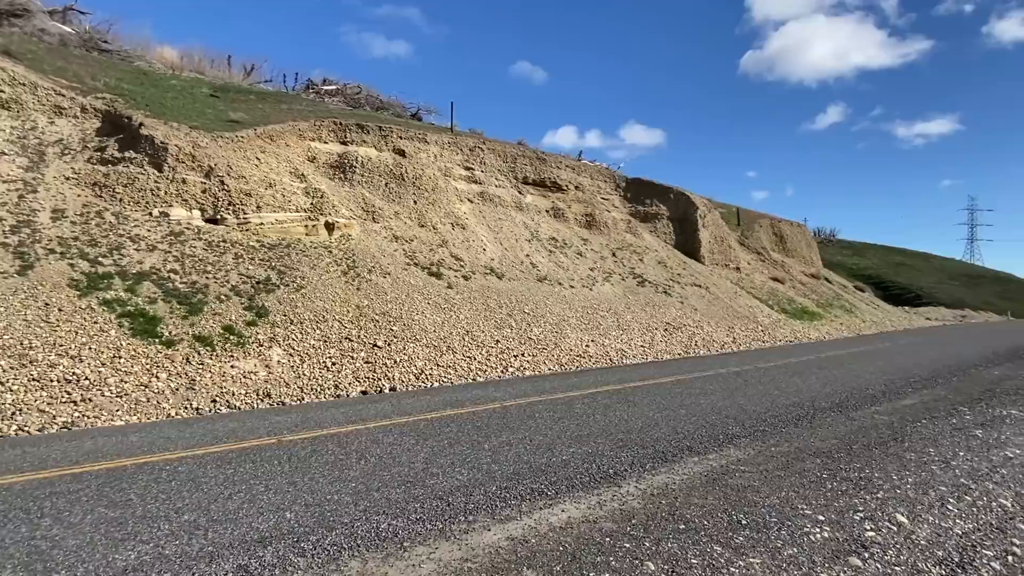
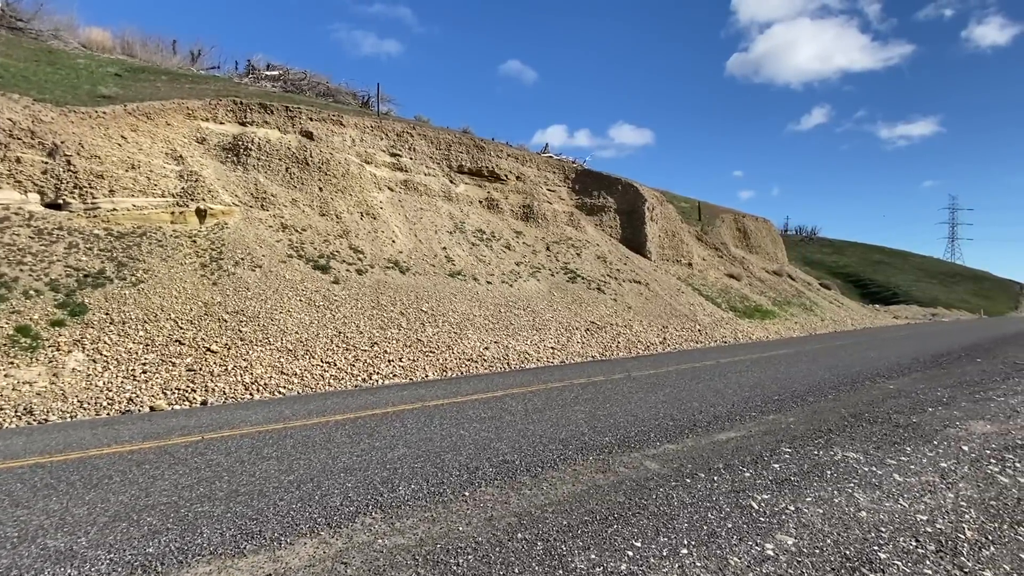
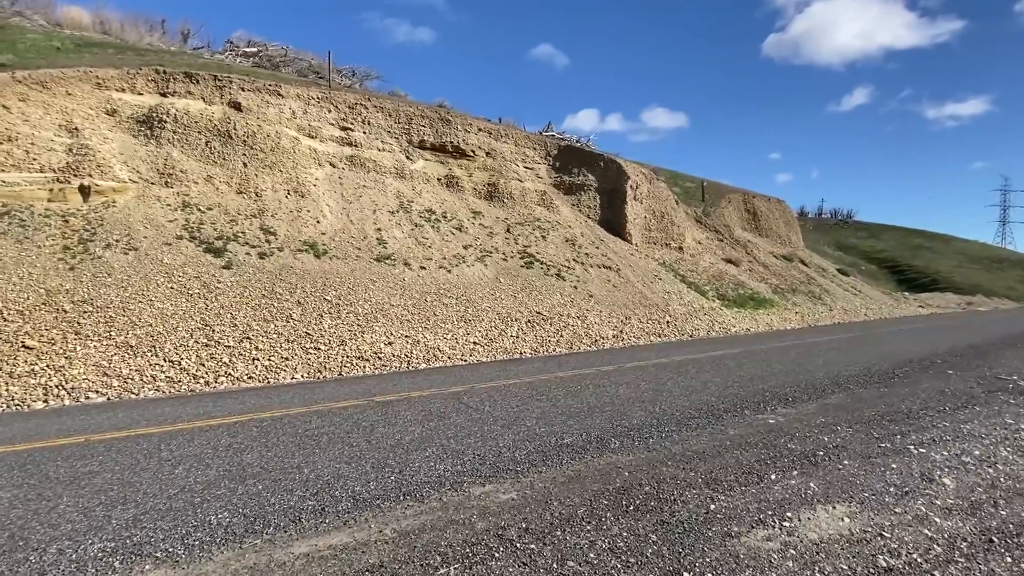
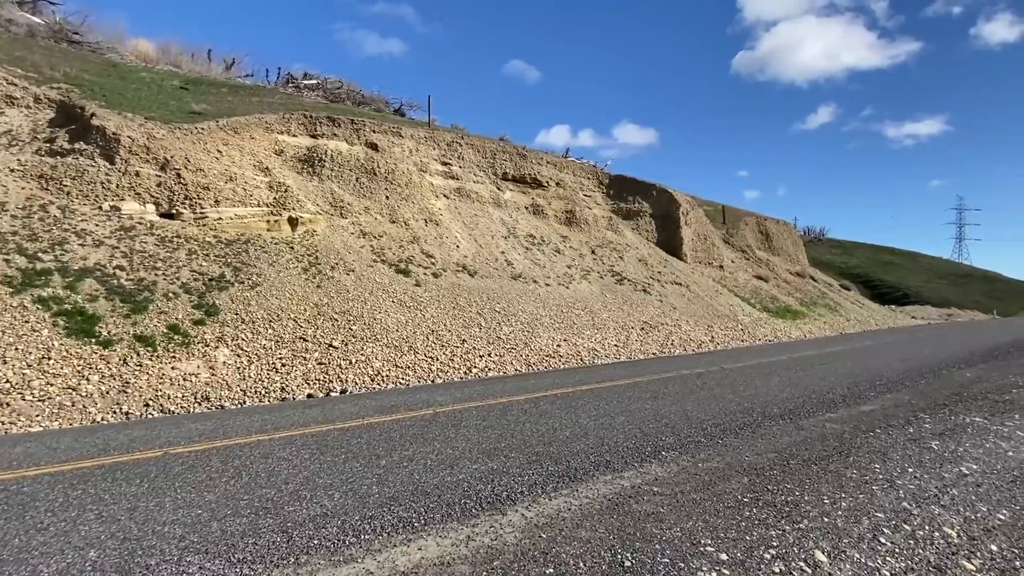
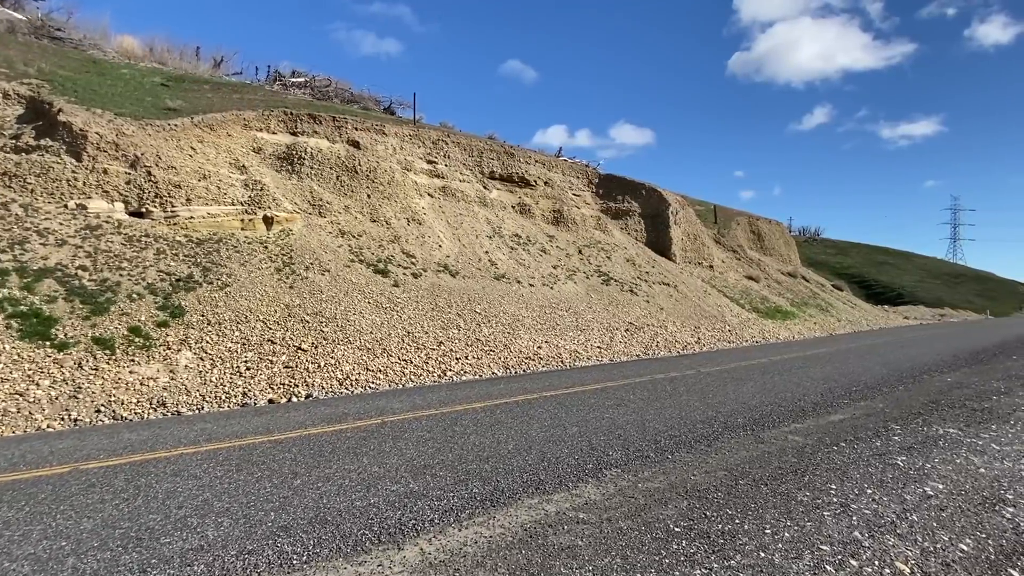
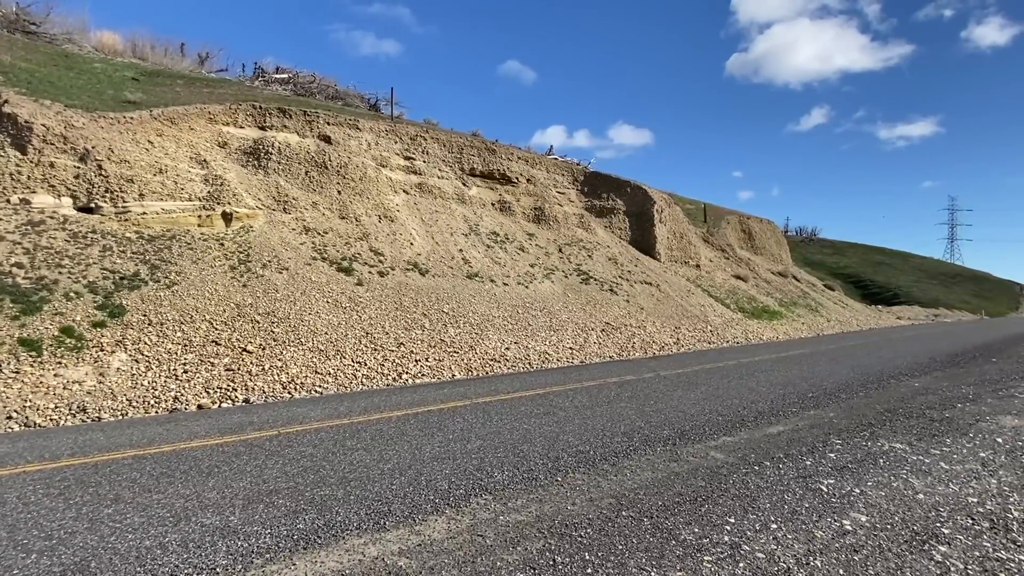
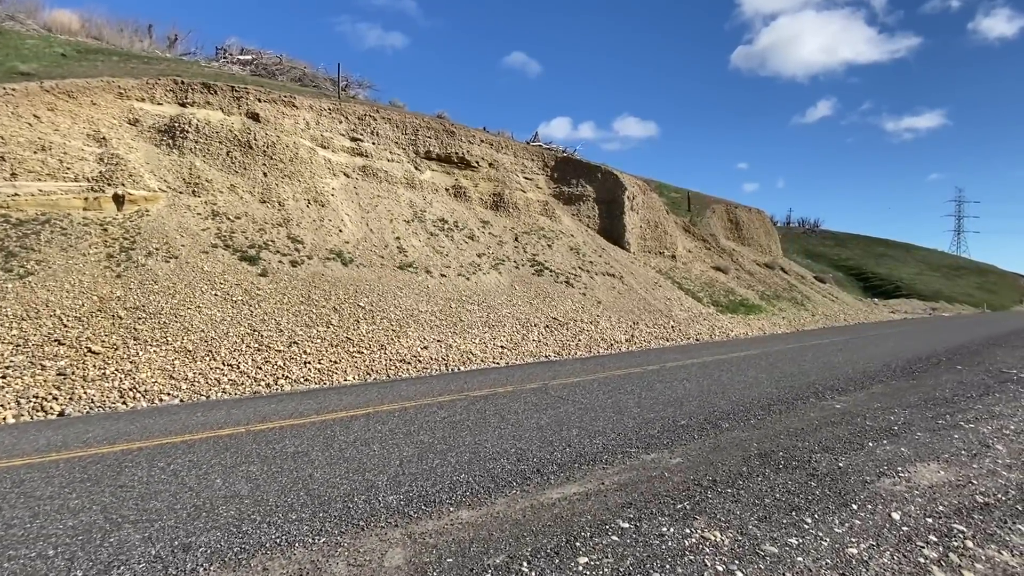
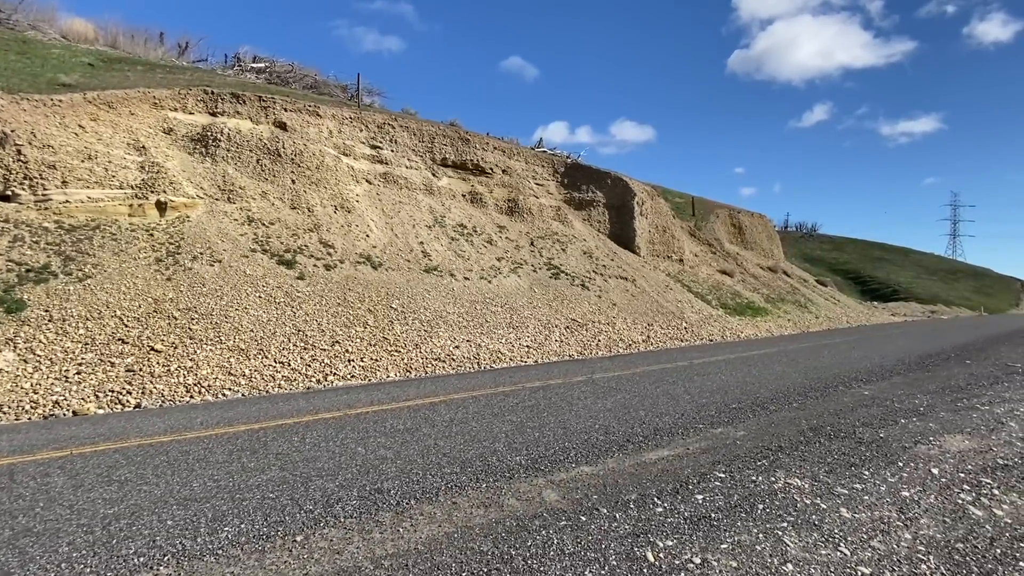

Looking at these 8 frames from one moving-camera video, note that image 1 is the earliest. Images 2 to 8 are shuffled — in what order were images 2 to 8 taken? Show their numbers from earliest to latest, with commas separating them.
4, 5, 6, 2, 8, 7, 3
